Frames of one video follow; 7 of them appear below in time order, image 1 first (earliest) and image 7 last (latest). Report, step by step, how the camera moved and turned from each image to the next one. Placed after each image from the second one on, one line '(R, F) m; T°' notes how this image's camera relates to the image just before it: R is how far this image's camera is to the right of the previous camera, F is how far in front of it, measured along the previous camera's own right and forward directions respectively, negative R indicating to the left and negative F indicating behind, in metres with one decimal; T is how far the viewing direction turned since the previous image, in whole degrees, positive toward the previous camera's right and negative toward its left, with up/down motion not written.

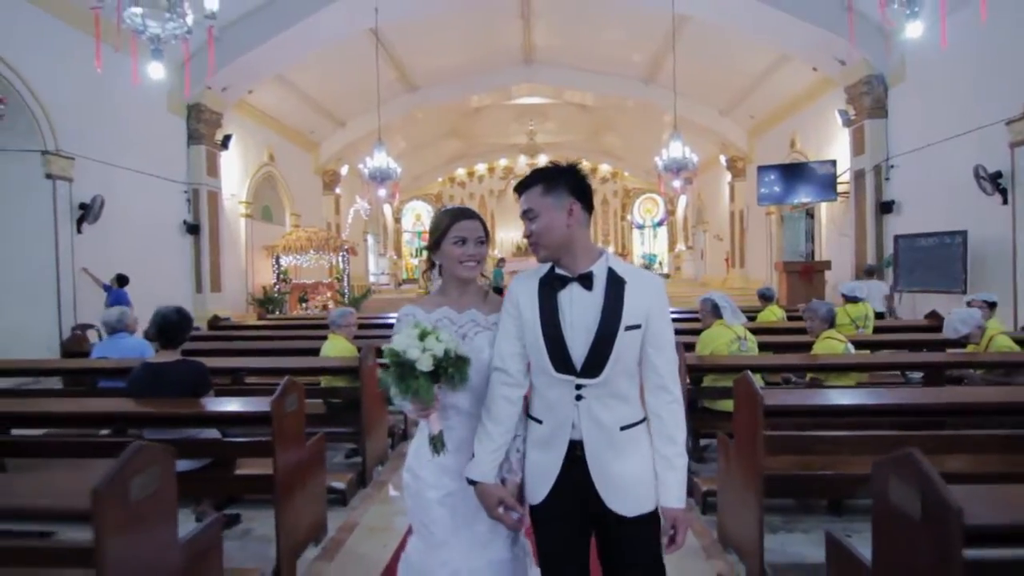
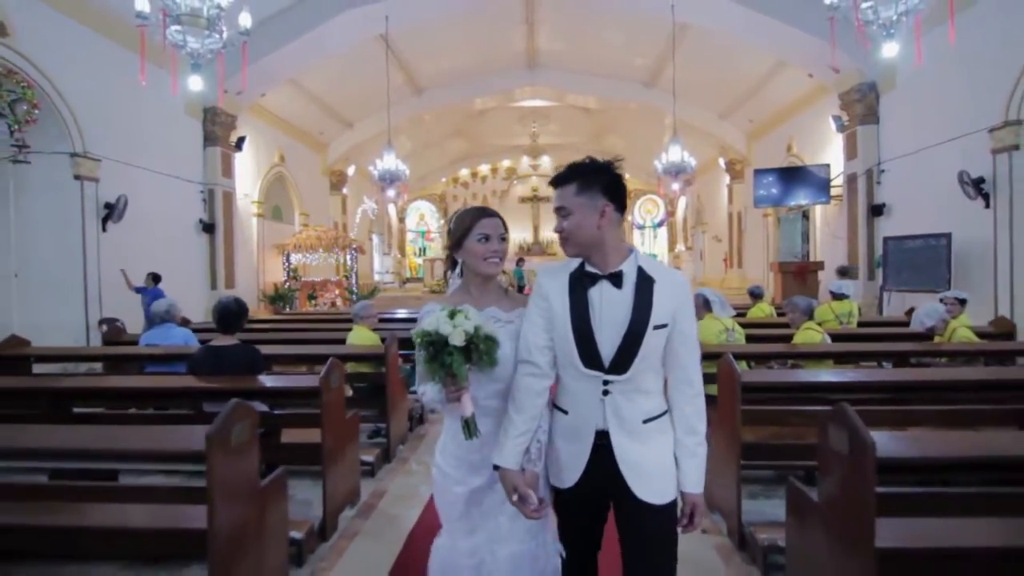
(-0.1, -0.4) m; 0°
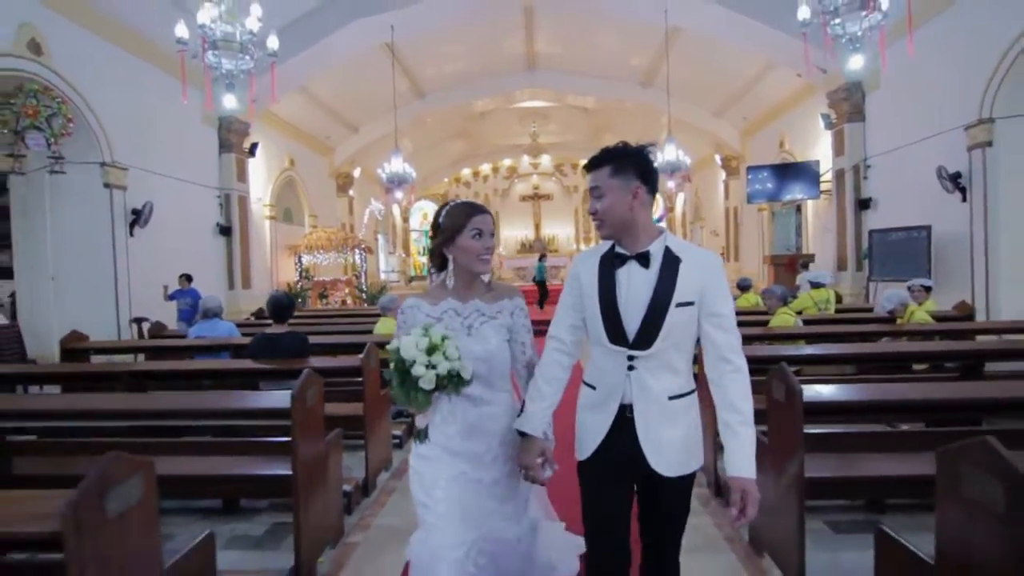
(0.0, -0.5) m; 0°
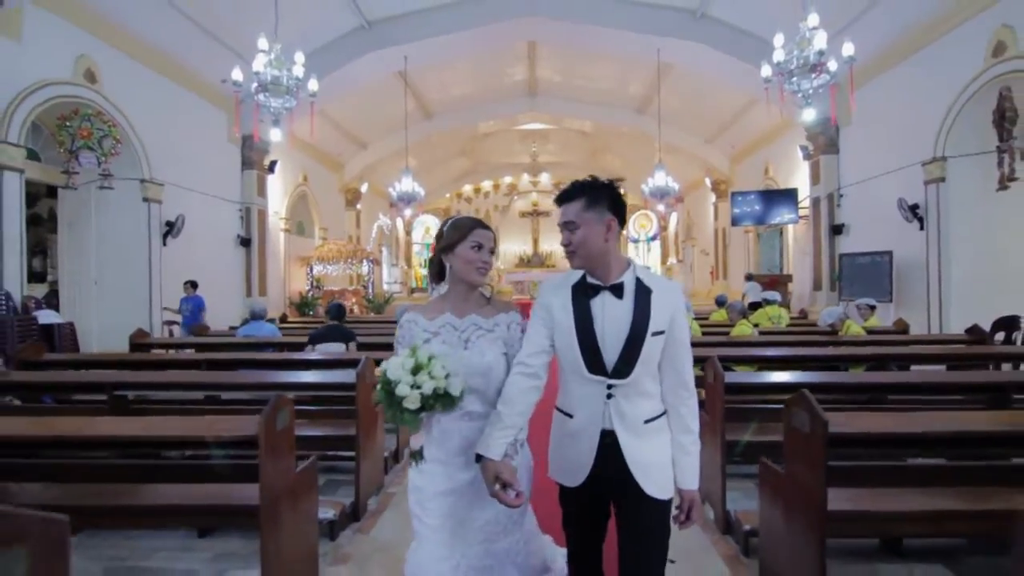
(-0.1, -0.8) m; 0°
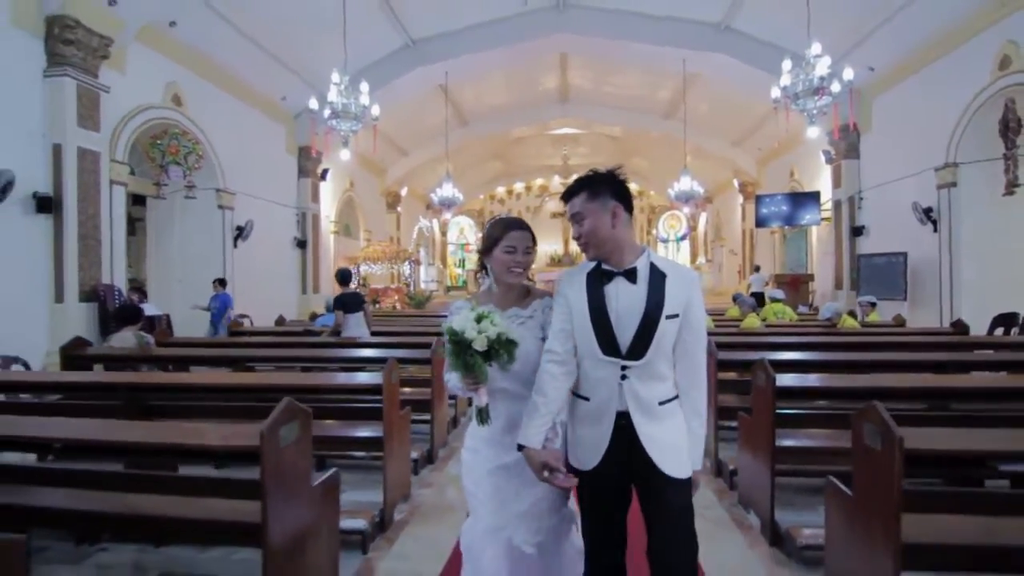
(-0.1, -0.8) m; -3°
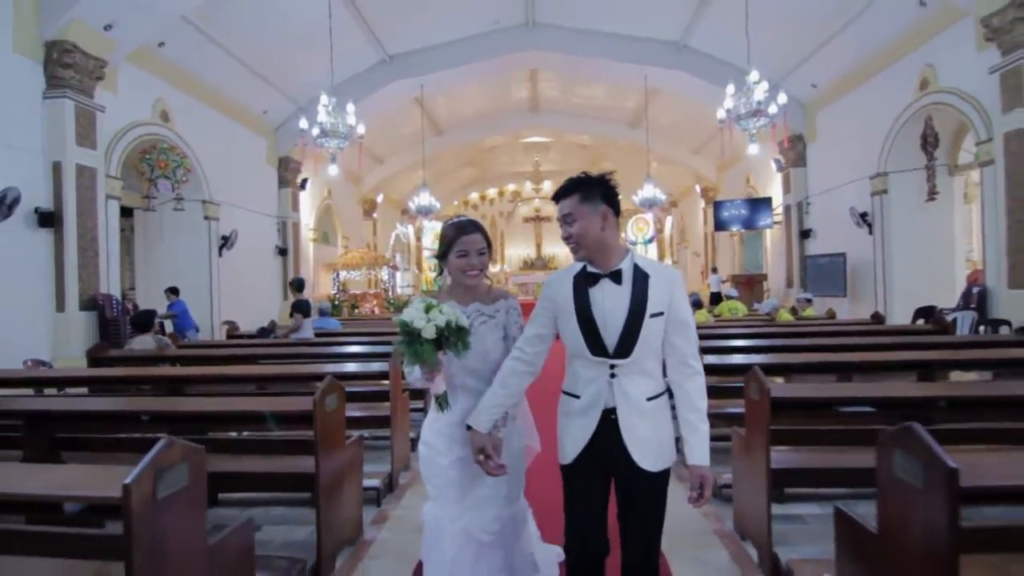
(-0.1, -0.6) m; +3°
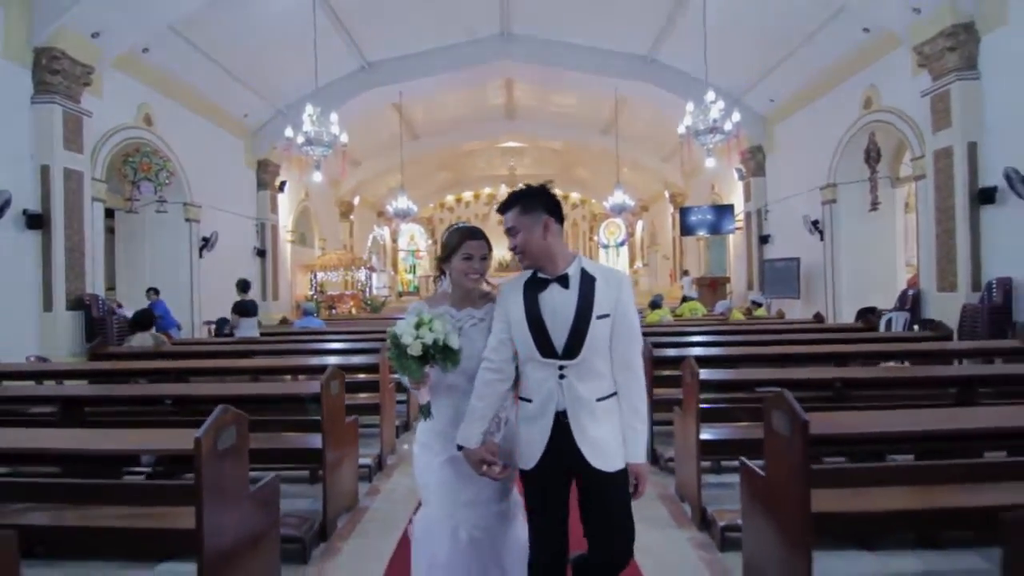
(0.0, -0.5) m; +3°
